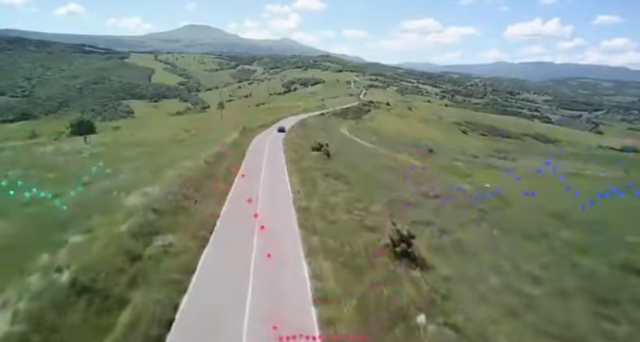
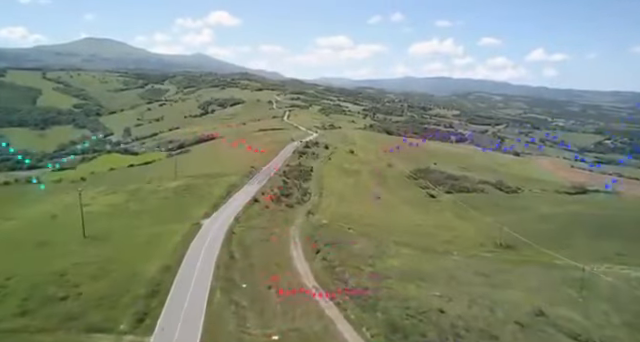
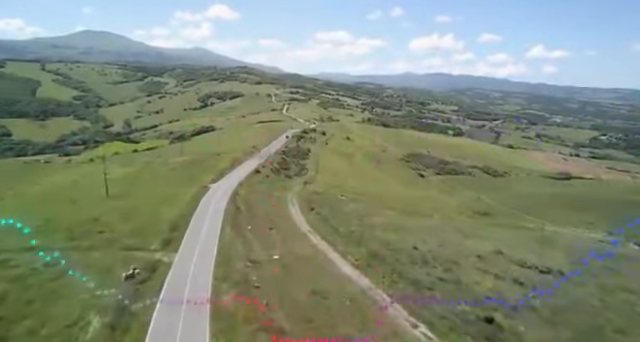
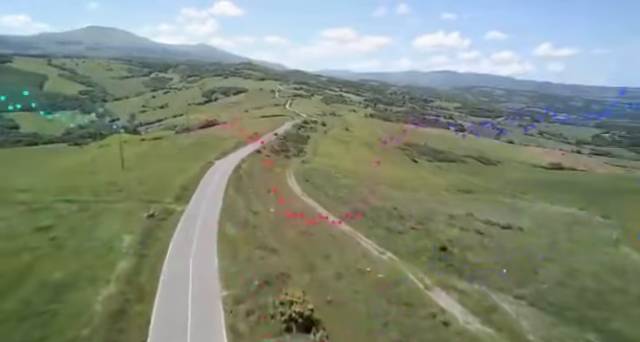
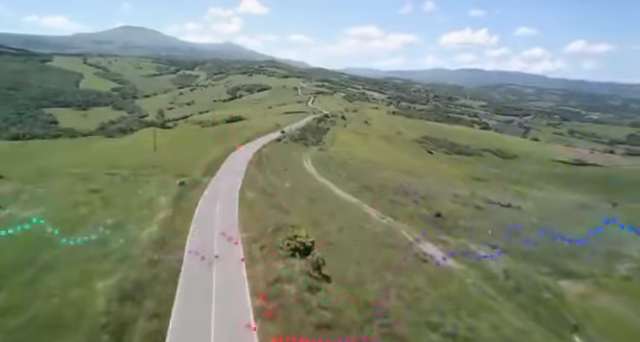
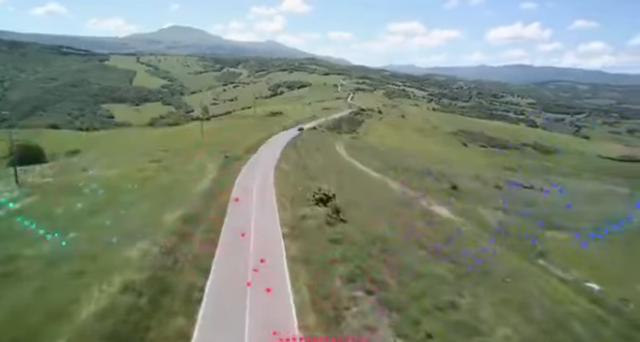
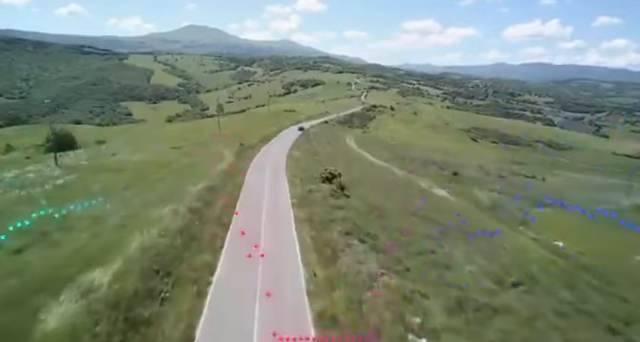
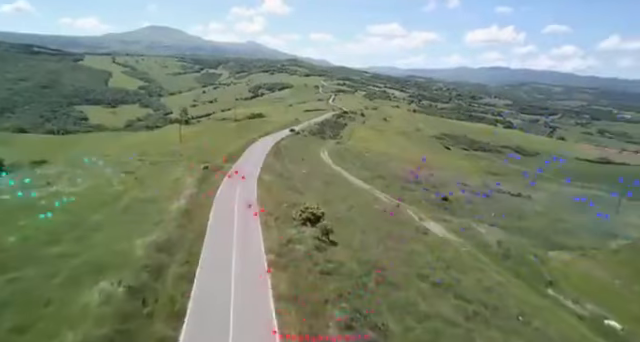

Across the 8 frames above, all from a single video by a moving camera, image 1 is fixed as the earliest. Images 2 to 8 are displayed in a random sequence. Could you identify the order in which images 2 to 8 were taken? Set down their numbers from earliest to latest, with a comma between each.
7, 6, 8, 5, 4, 3, 2
